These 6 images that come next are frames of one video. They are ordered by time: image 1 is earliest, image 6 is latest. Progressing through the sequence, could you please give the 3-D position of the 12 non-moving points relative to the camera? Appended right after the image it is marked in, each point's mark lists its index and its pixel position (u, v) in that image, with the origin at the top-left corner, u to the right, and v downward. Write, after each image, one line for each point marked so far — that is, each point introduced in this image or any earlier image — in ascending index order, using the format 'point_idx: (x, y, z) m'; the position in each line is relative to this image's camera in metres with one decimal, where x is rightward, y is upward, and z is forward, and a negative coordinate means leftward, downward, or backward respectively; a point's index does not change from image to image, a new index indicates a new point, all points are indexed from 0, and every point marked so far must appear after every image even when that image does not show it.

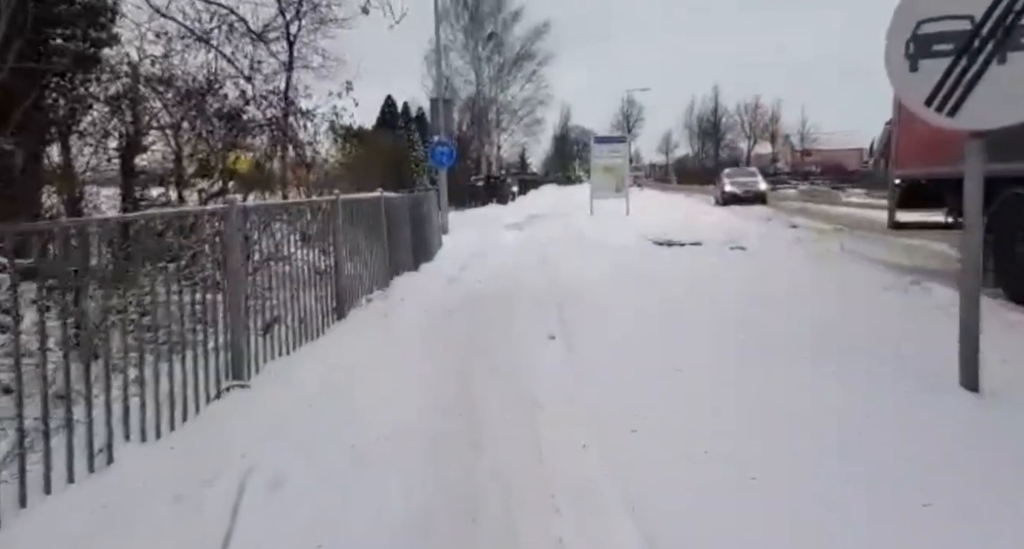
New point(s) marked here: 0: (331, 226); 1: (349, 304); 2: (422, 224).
0: (-2.0, +0.6, +6.7) m
1: (-1.9, -0.3, +7.0) m
2: (-1.8, +1.0, +11.4) m
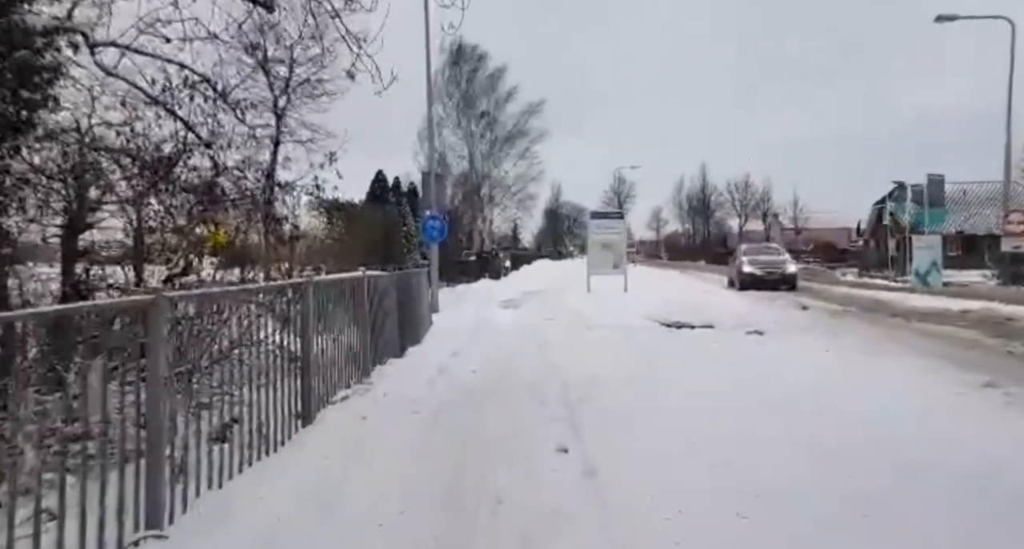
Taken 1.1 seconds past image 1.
0: (-2.0, -0.3, +5.8) m
1: (-1.9, -1.2, +6.0) m
2: (-1.9, -0.5, +10.5) m
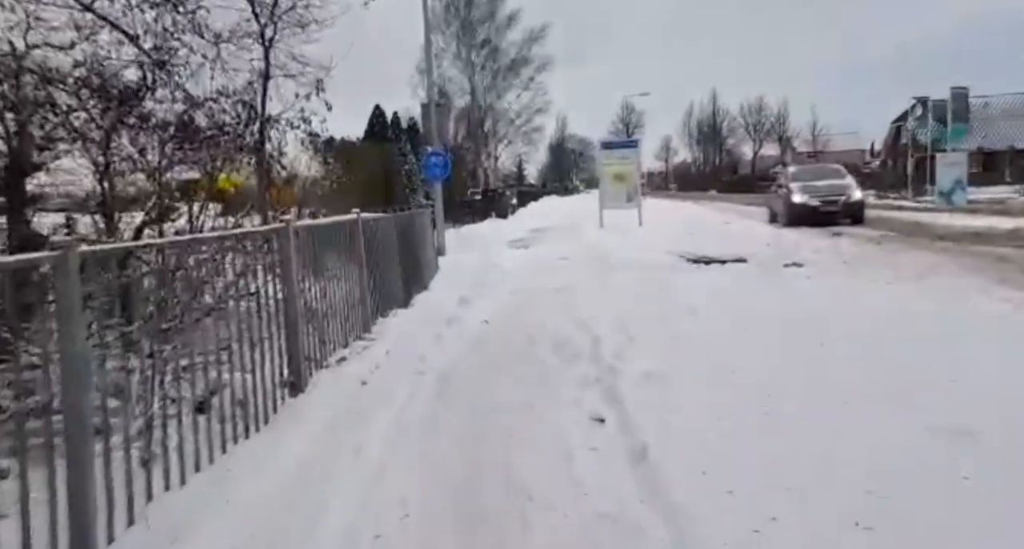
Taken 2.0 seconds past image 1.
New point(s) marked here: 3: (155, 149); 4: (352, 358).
0: (-1.8, +0.2, +5.0) m
1: (-1.7, -0.7, +5.3) m
2: (-1.7, +0.5, +9.7) m
3: (-4.1, +1.4, +6.6) m
4: (-1.6, -0.8, +5.6) m
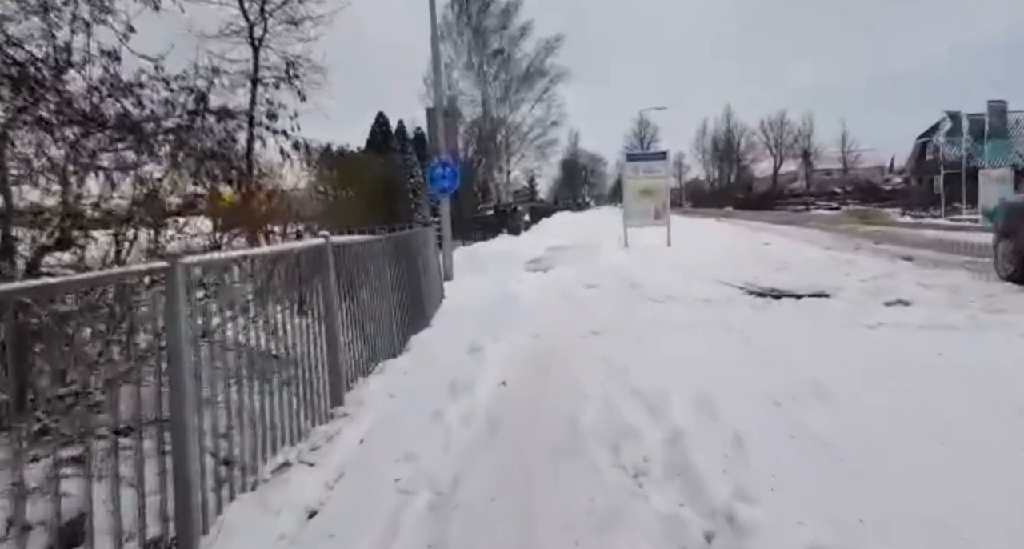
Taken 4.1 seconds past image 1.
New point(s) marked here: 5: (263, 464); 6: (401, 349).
0: (-1.6, -0.1, +3.3) m
1: (-1.5, -1.1, +3.6) m
2: (-1.4, 0.0, +8.0) m
3: (-3.9, +1.1, +5.0) m
4: (-1.3, -1.1, +3.8) m
5: (-1.5, -1.1, +3.4) m
6: (-1.3, -0.9, +6.8) m
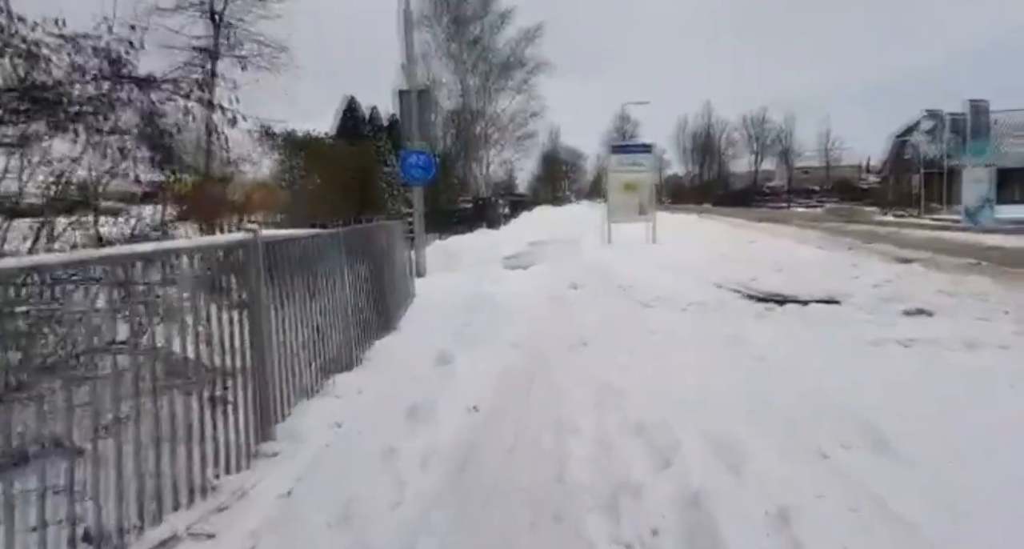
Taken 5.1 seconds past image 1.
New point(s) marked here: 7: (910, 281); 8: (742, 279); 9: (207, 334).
0: (-1.8, -0.2, +2.4) m
1: (-1.6, -1.1, +2.7) m
2: (-1.7, 0.0, +7.1) m
3: (-4.1, +1.1, +4.0) m
4: (-1.5, -1.2, +2.9) m
5: (-1.6, -1.1, +2.5) m
6: (-1.6, -0.9, +6.0) m
7: (+5.0, -0.1, +7.1) m
8: (+3.5, 0.0, +8.7) m
9: (-1.7, -0.4, +3.1) m
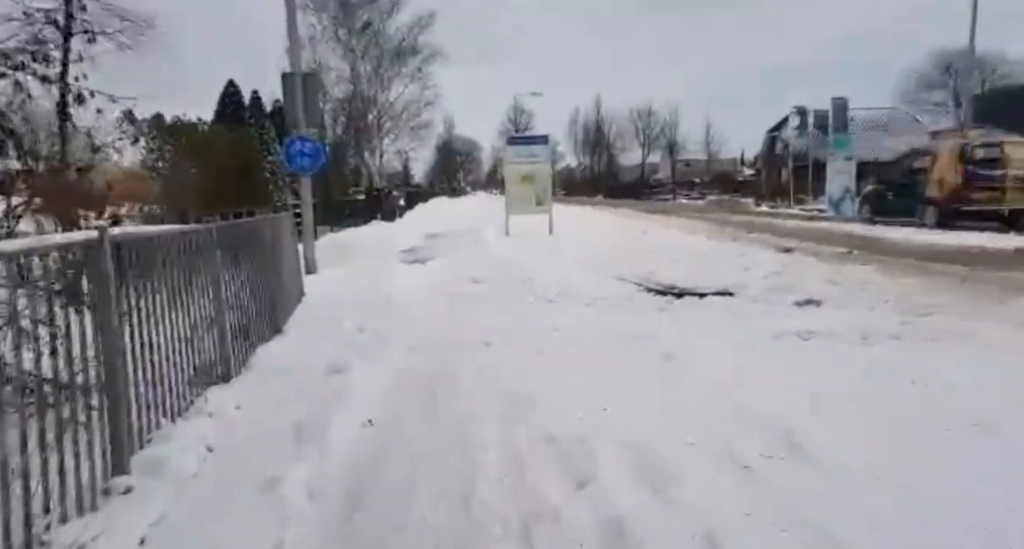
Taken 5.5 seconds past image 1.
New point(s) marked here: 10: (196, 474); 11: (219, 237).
0: (-2.1, -0.2, +1.7) m
1: (-2.0, -1.2, +2.1) m
2: (-2.8, 0.0, +6.4) m
3: (-4.7, +1.0, +2.9) m
4: (-1.9, -1.2, +2.3) m
5: (-2.0, -1.2, +1.9) m
6: (-2.5, -0.9, +5.3) m
7: (+3.7, +0.1, +7.5) m
8: (+2.0, +0.1, +8.9) m
9: (-2.2, -0.4, +2.5) m
10: (-1.8, -1.1, +3.4) m
11: (-2.7, +0.4, +5.4) m
